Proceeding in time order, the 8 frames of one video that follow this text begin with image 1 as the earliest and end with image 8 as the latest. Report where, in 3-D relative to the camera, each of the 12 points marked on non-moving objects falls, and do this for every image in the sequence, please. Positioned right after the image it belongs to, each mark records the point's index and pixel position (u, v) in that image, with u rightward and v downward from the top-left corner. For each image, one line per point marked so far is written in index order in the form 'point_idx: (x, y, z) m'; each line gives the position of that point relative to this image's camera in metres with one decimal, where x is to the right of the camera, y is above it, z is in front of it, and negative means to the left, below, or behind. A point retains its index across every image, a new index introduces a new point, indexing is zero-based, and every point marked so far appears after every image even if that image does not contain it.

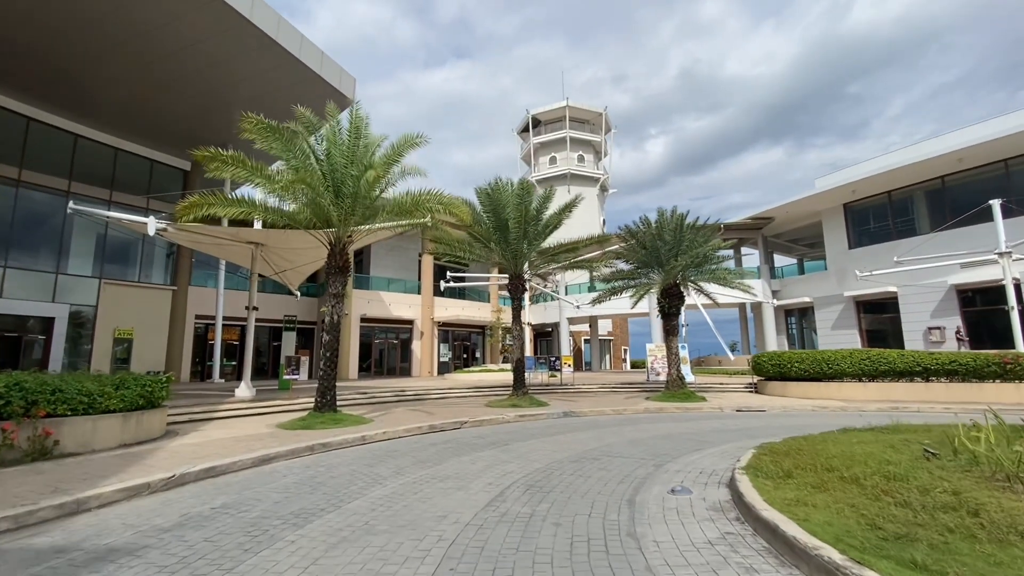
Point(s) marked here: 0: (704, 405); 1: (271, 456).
0: (+7.6, -4.7, +19.2) m
1: (-4.6, -3.2, +9.2) m
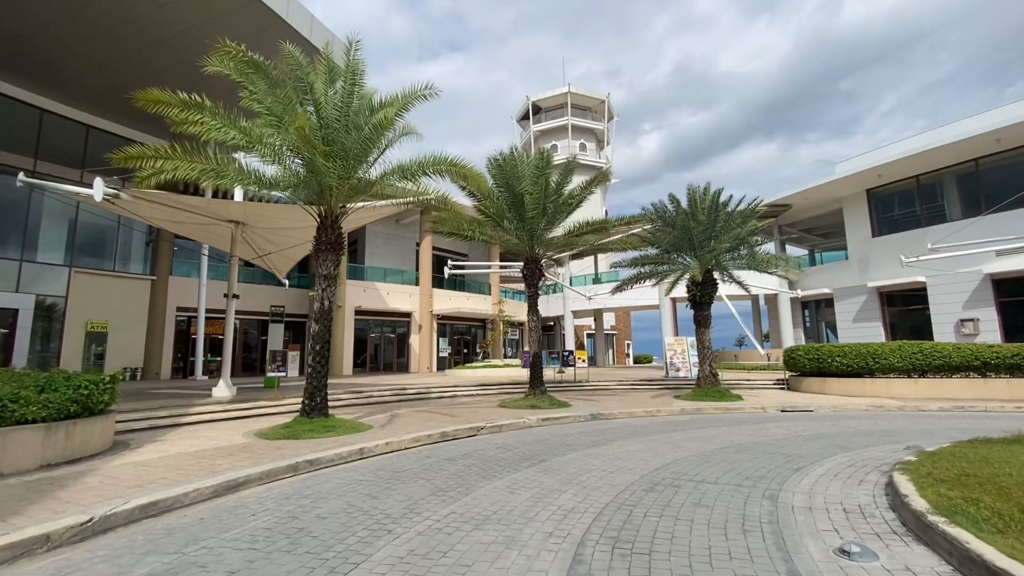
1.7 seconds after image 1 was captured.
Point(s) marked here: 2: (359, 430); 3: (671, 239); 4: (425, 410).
0: (+8.2, -4.1, +17.1) m
1: (-3.9, -2.8, +6.9) m
2: (-3.4, -3.2, +10.9) m
3: (+6.2, +1.8, +18.6) m
4: (-2.7, -3.8, +15.1) m
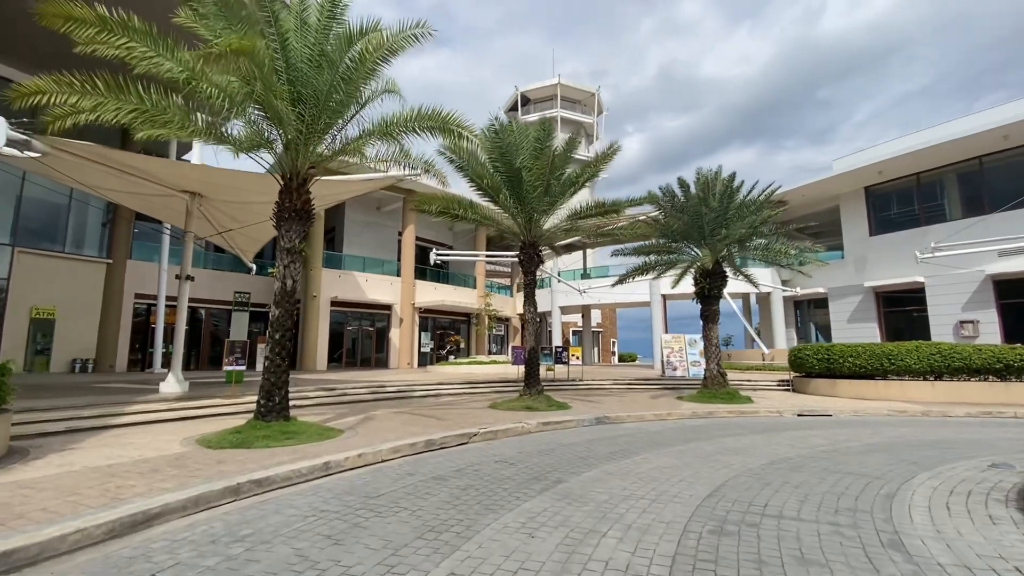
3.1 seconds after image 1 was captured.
0: (+7.9, -3.9, +15.7) m
1: (-3.8, -2.4, +5.0) m
2: (-3.5, -2.8, +9.0) m
3: (+6.0, +2.1, +17.0) m
4: (-2.9, -3.4, +13.3) m
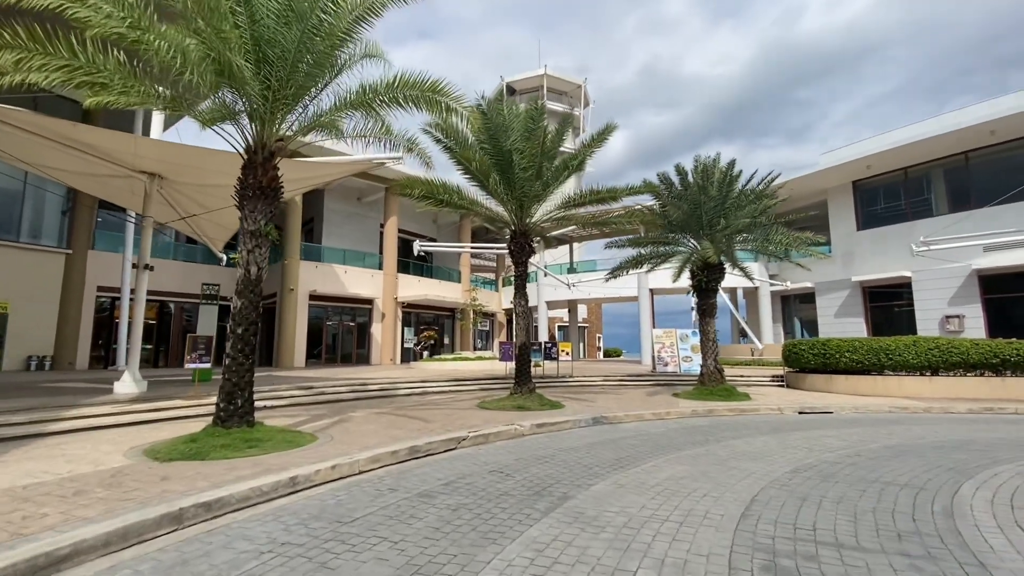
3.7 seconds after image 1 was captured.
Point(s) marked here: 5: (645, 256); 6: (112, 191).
0: (+7.6, -3.6, +15.0) m
1: (-3.7, -2.2, +4.0) m
2: (-3.6, -2.6, +8.0) m
3: (+5.6, +2.3, +16.3) m
4: (-3.2, -3.1, +12.3) m
5: (+4.9, +1.2, +17.7) m
6: (-12.3, +3.0, +14.9) m
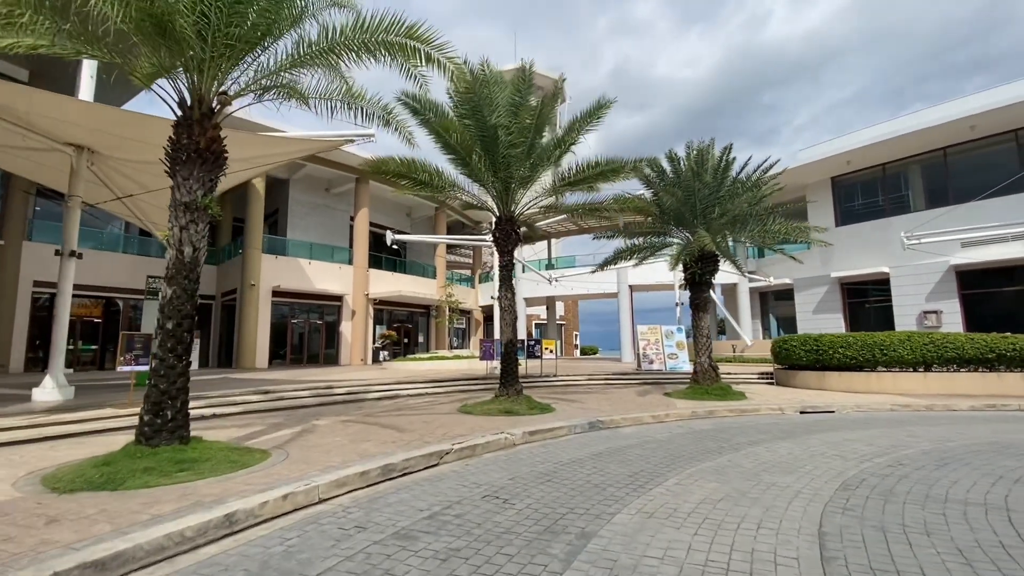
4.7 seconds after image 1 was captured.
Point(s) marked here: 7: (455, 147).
0: (+7.1, -3.4, +14.2) m
1: (-3.6, -2.0, +2.5) m
2: (-3.6, -2.4, +6.5) m
3: (+5.1, +2.5, +15.3) m
4: (-3.5, -2.9, +10.8) m
5: (+4.3, +1.4, +16.6) m
6: (-12.8, +3.2, +12.9) m
7: (-1.2, +3.5, +11.4) m
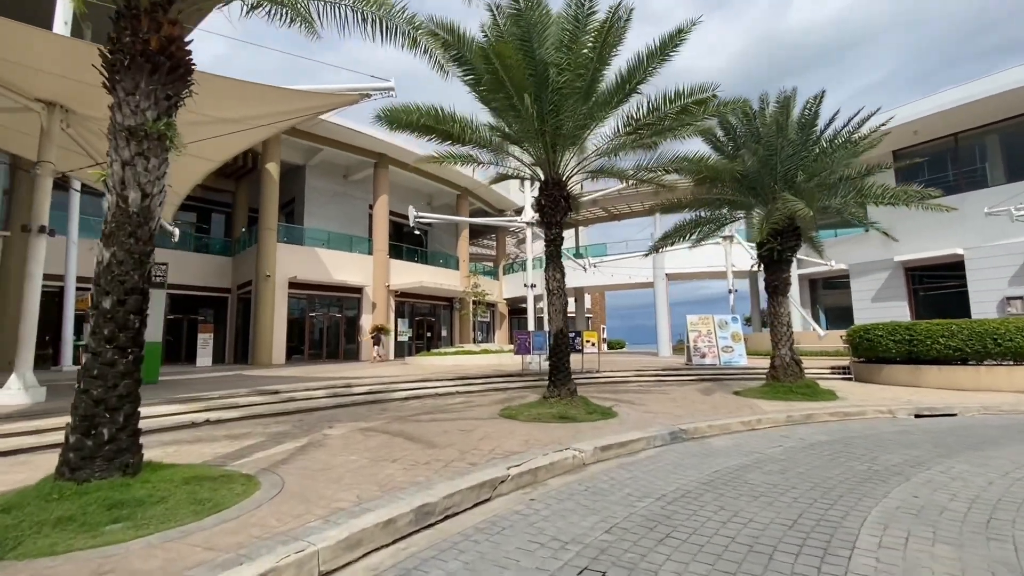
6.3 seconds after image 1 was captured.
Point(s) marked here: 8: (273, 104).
0: (+8.3, -2.9, +11.7) m
1: (-2.9, -1.7, +0.5) m
2: (-2.7, -2.0, +4.5) m
3: (+6.2, +3.1, +12.8) m
4: (-2.4, -2.5, +8.8) m
5: (+5.5, +1.9, +14.2) m
6: (-11.7, +3.6, +11.2) m
7: (-0.2, +3.9, +9.2) m
8: (-5.4, +4.1, +10.9) m
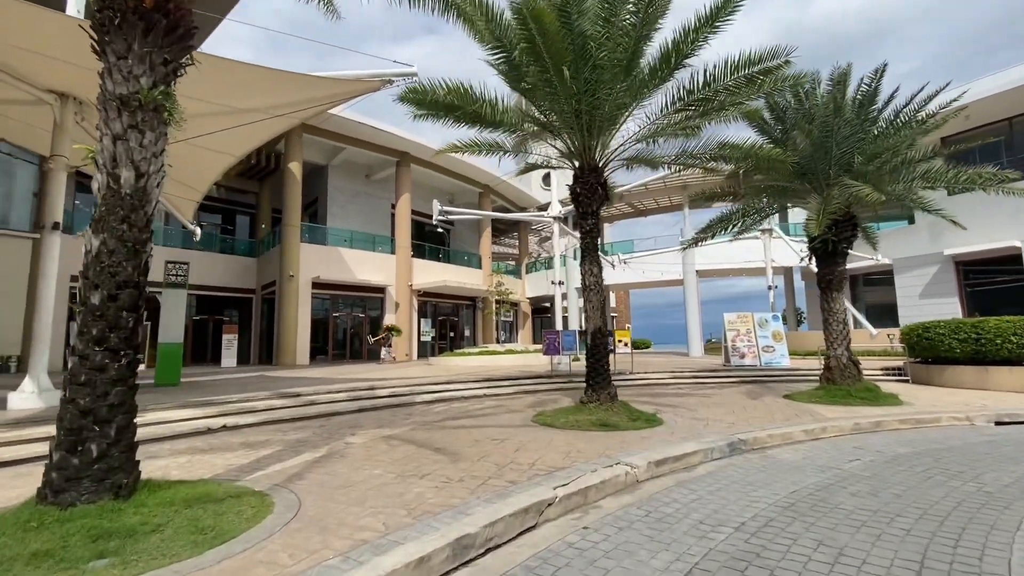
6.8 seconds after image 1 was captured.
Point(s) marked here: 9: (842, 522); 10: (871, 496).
0: (+9.0, -2.7, +10.6) m
1: (-2.6, -1.6, -0.2) m
2: (-2.3, -1.9, +3.8) m
3: (+7.0, +3.2, +11.8) m
4: (-1.8, -2.4, +8.1) m
5: (+6.3, +2.1, +13.2) m
6: (-11.0, +3.6, +10.9) m
7: (+0.4, +4.0, +8.4) m
8: (-4.7, +4.2, +10.4) m
9: (+3.1, -2.2, +4.5) m
10: (+3.9, -2.2, +5.3) m
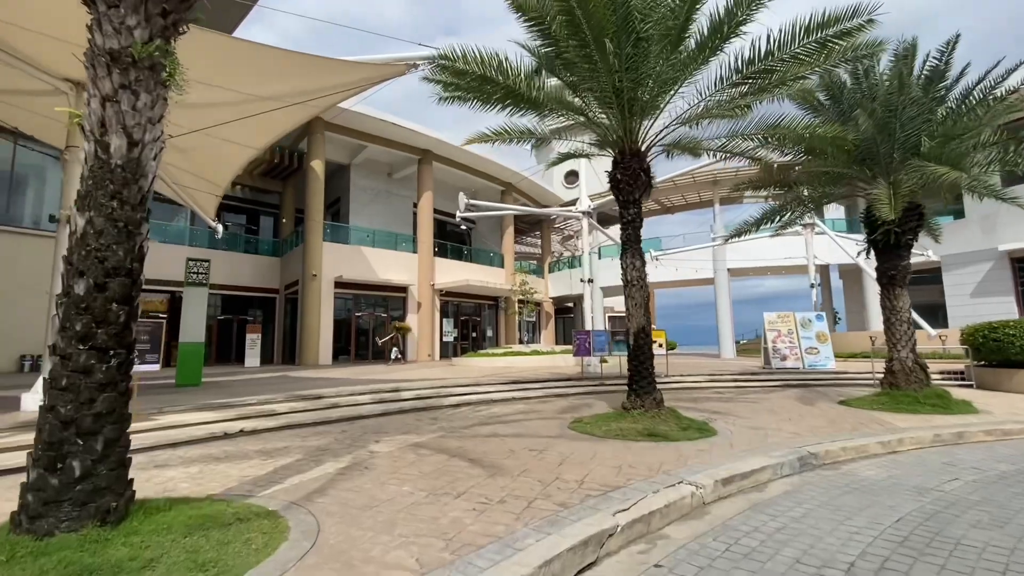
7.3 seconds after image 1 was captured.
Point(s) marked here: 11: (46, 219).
0: (+9.7, -2.6, +9.5) m
1: (-2.4, -1.5, -0.8) m
2: (-1.9, -1.8, +3.2) m
3: (+7.7, +3.3, +10.8) m
4: (-1.2, -2.3, +7.4) m
5: (+7.1, +2.2, +12.2) m
6: (-10.3, +3.6, +10.6) m
7: (+1.0, +4.1, +7.7) m
8: (-4.0, +4.2, +9.8) m
9: (+3.5, -2.1, +3.6) m
10: (+4.4, -2.1, +4.4) m
11: (-18.7, +2.9, +18.0) m
